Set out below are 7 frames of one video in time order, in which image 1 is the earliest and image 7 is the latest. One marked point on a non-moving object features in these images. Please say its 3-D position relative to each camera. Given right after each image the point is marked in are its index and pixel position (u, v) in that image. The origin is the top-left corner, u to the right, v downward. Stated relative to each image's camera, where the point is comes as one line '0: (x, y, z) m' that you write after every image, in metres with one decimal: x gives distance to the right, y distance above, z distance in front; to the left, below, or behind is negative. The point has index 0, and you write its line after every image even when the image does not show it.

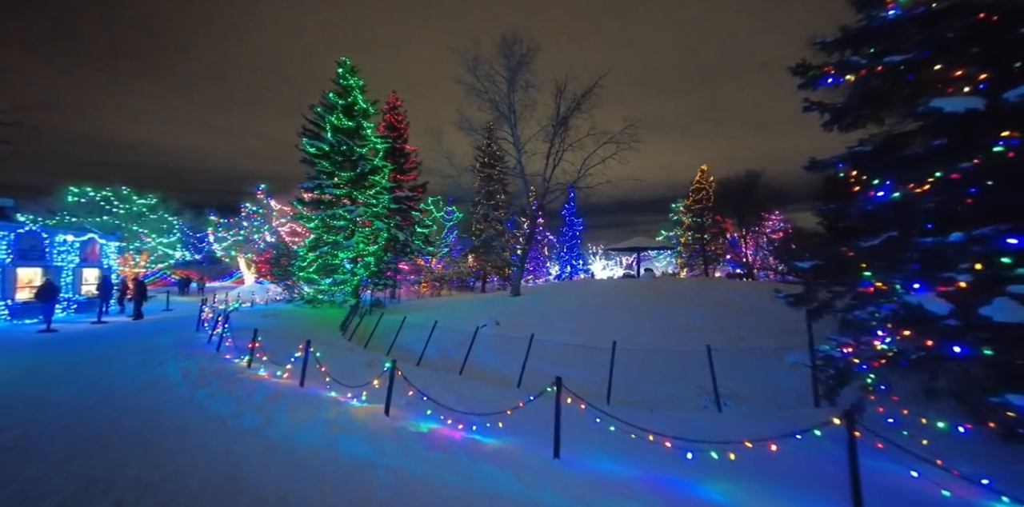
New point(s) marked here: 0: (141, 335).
0: (-13.6, -2.9, +14.9) m
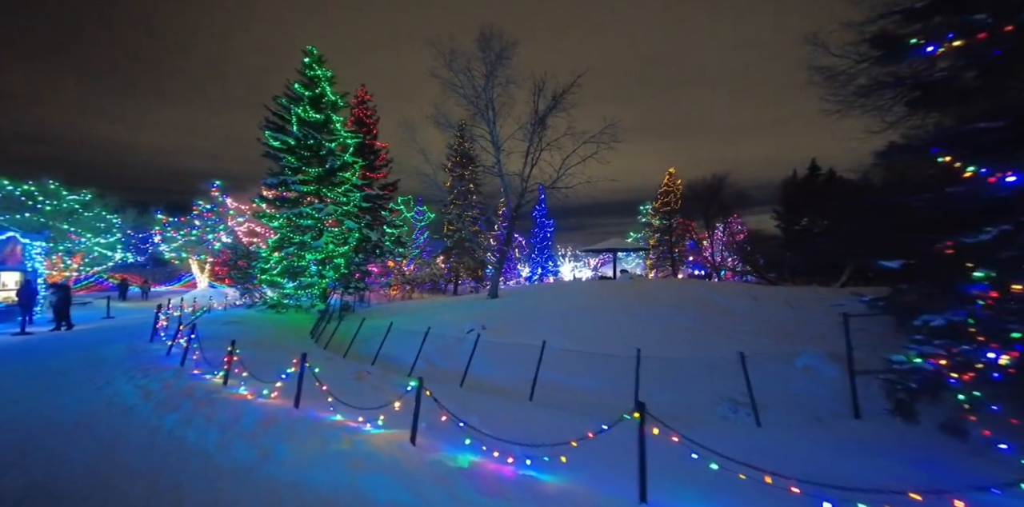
0: (-13.8, -3.0, +12.9) m
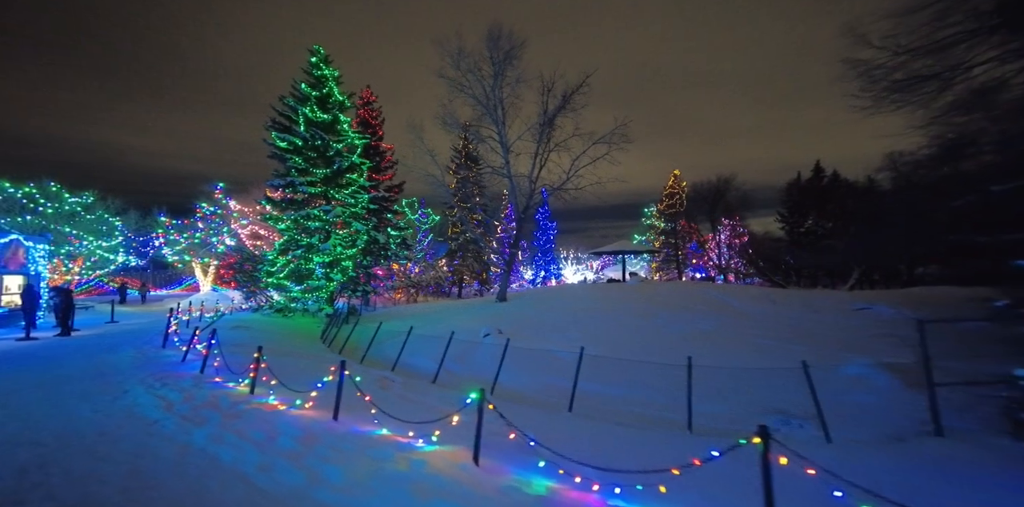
0: (-13.0, -3.0, +12.4) m
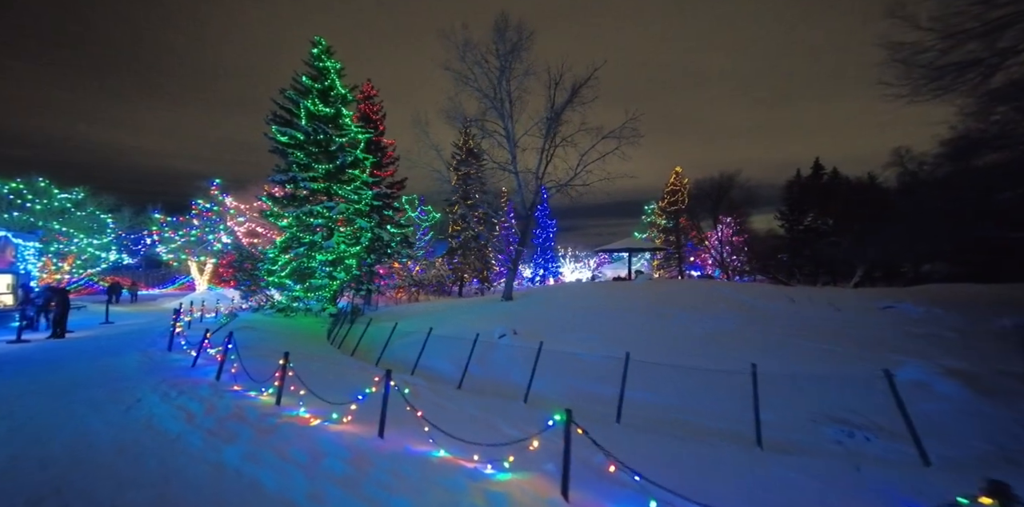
0: (-12.2, -3.0, +11.6) m
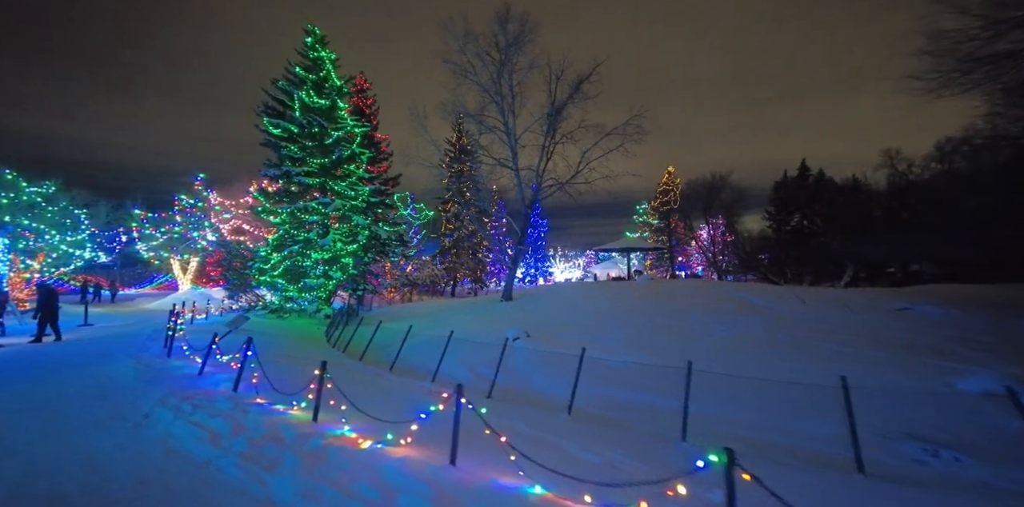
0: (-11.4, -2.9, +10.5) m
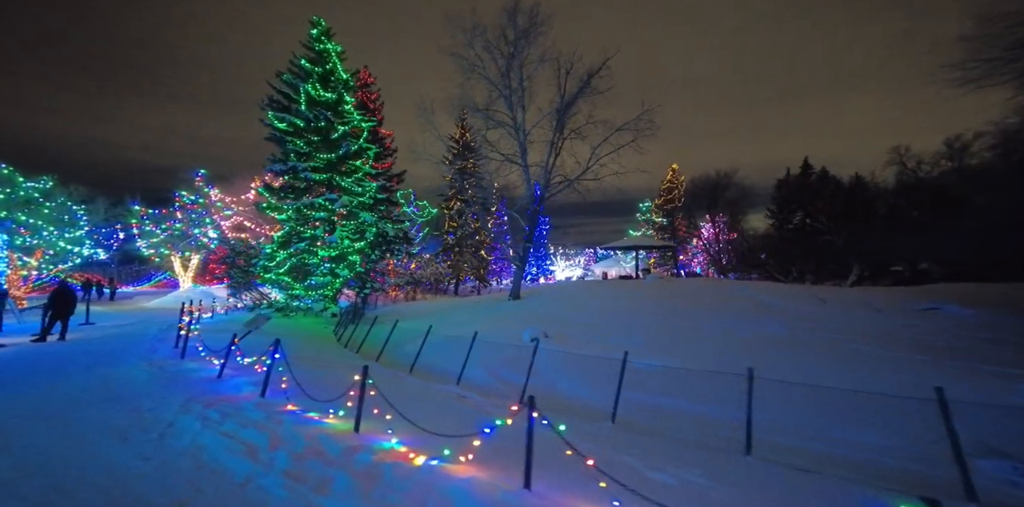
0: (-10.7, -2.8, +9.9) m
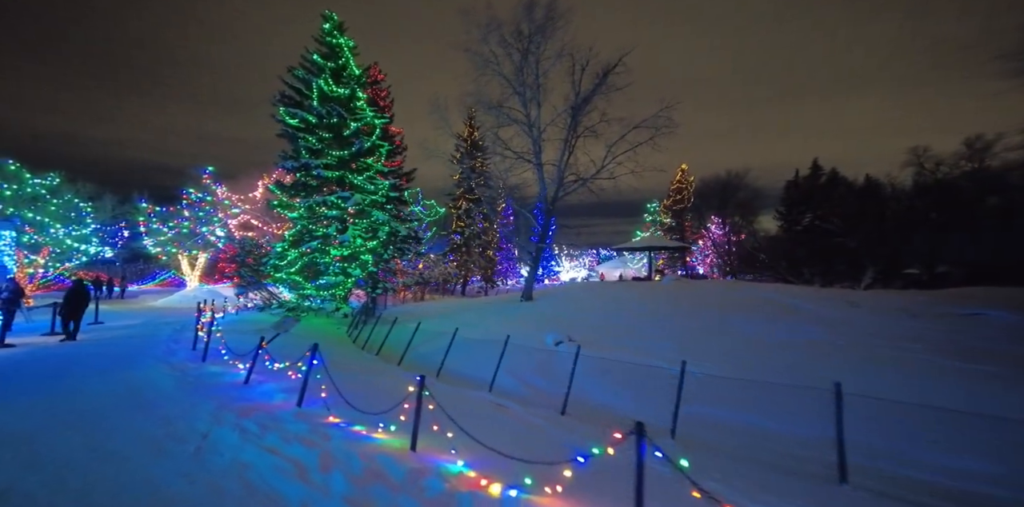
0: (-9.8, -2.7, +9.4) m
